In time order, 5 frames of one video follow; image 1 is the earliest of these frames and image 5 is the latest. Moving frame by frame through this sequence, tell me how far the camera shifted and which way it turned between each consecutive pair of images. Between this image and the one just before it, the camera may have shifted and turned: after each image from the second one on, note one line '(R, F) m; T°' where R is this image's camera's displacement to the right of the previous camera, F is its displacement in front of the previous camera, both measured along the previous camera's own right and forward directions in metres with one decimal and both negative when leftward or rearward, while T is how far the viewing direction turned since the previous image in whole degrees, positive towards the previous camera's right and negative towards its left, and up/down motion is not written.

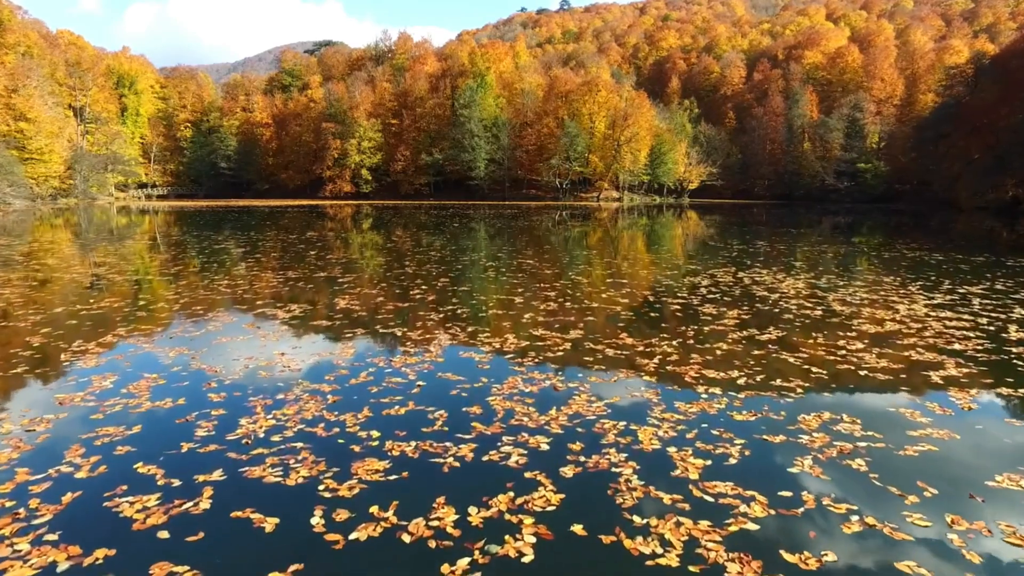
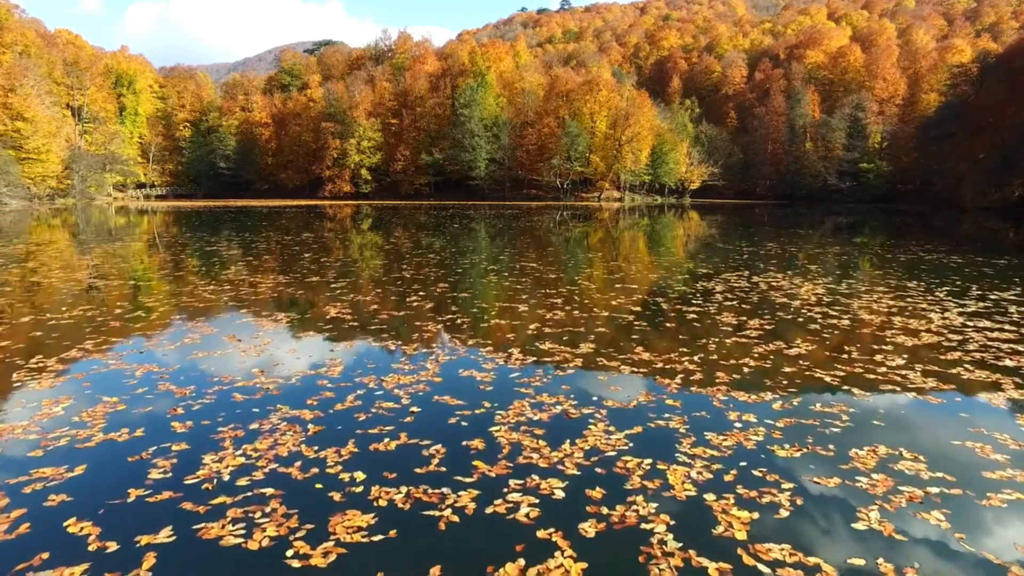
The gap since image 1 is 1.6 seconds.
(-0.1, +1.0) m; 0°
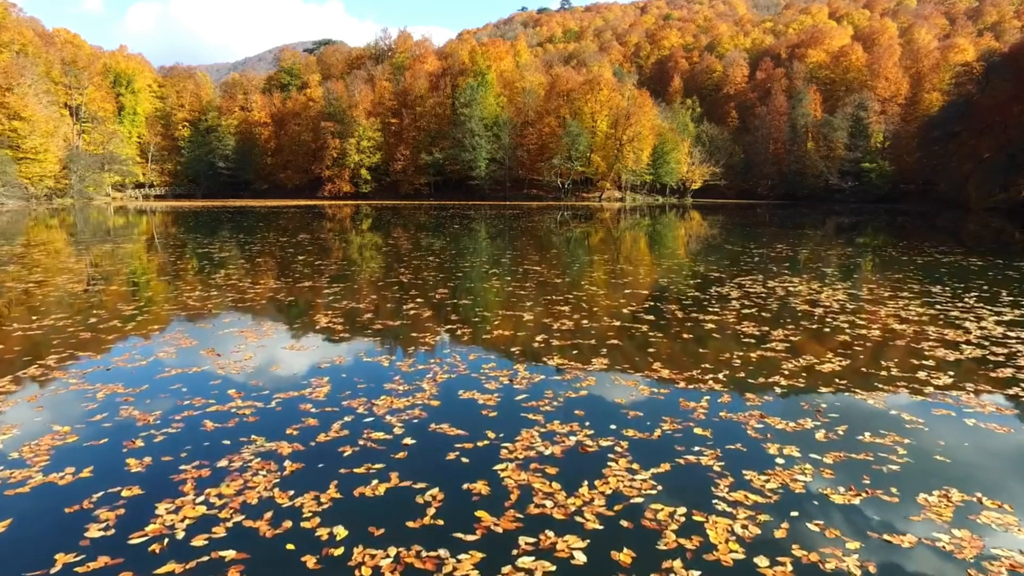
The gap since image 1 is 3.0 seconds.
(-0.1, +0.9) m; 0°
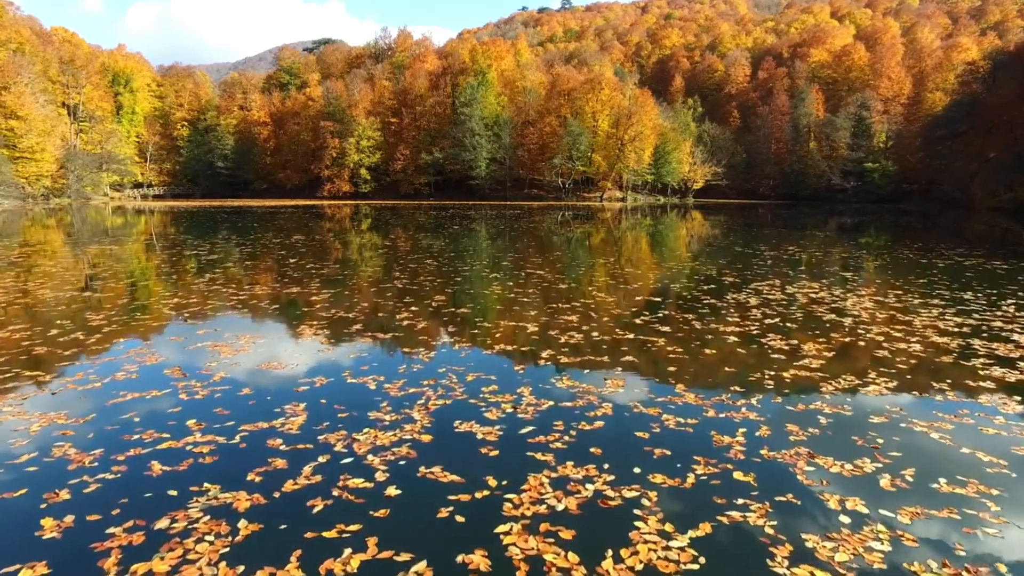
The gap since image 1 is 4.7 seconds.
(0.0, +1.1) m; 0°
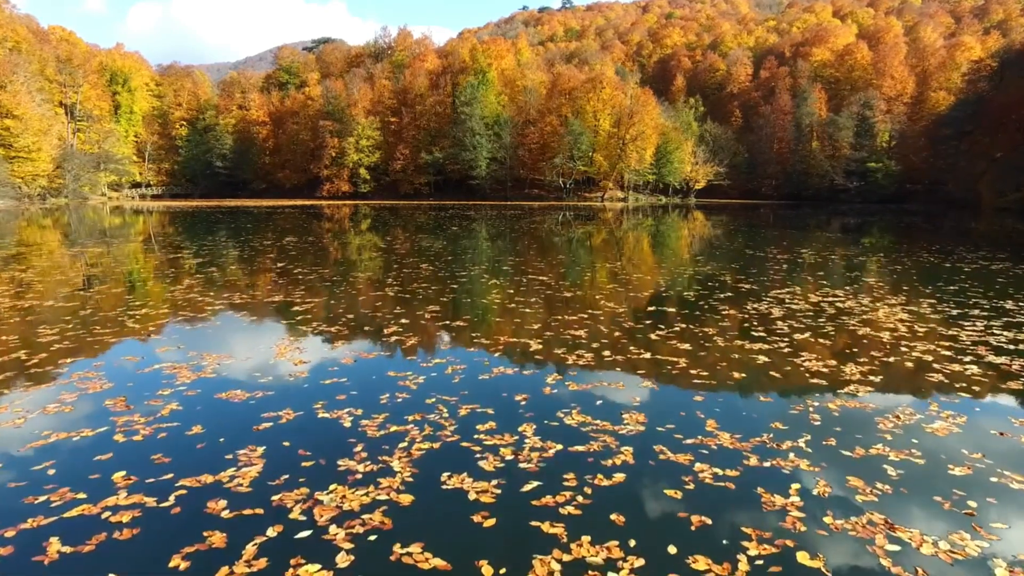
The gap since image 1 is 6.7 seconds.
(0.0, +1.3) m; 0°
